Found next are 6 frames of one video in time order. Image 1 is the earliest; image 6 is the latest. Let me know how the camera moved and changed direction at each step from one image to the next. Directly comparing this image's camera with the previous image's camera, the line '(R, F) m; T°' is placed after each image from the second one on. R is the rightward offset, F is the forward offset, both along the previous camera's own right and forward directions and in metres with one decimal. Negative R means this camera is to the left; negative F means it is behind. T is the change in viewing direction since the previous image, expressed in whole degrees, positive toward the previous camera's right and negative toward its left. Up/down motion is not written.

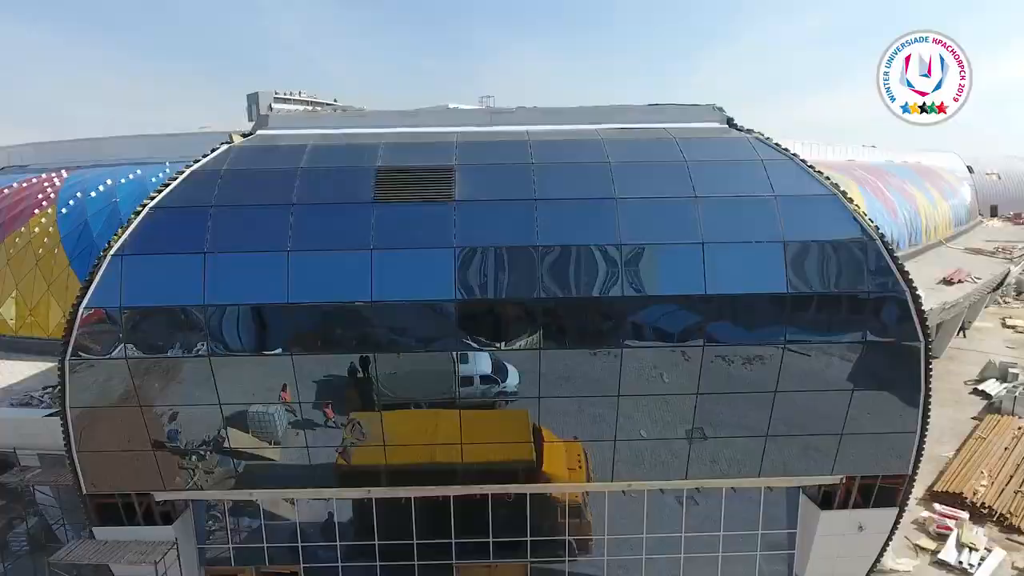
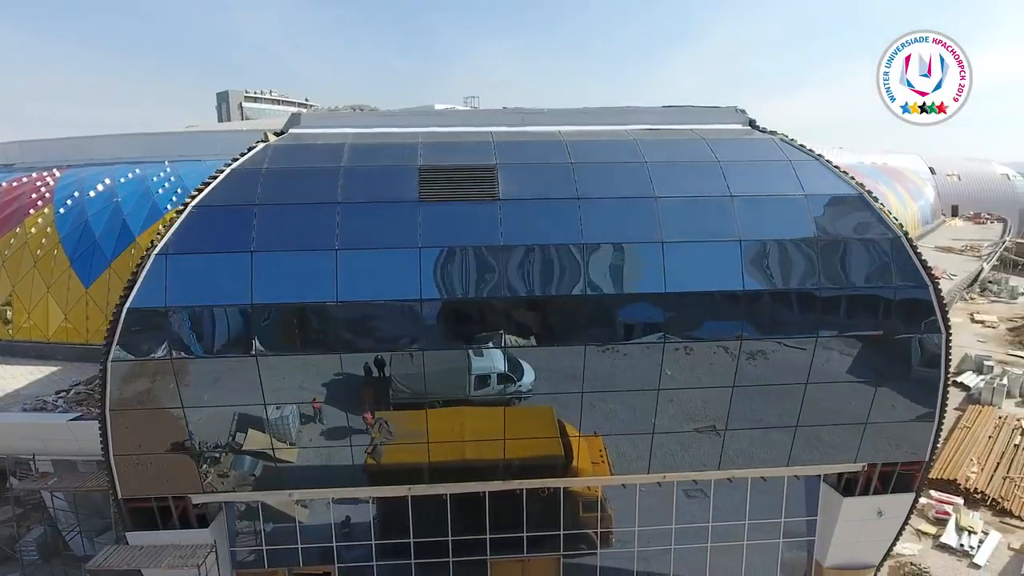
(-1.1, -0.1) m; +2°
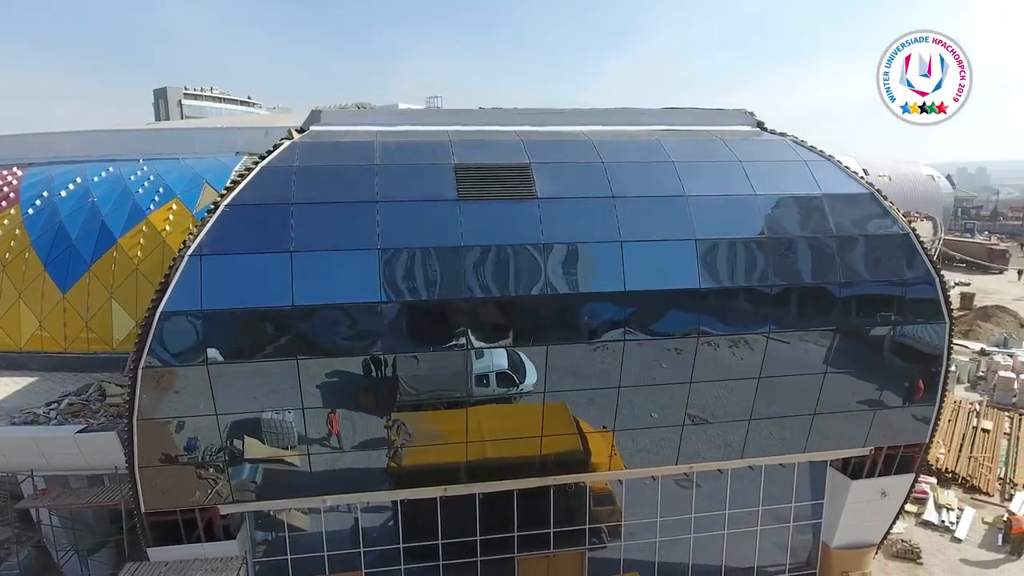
(-1.3, 0.0) m; +5°
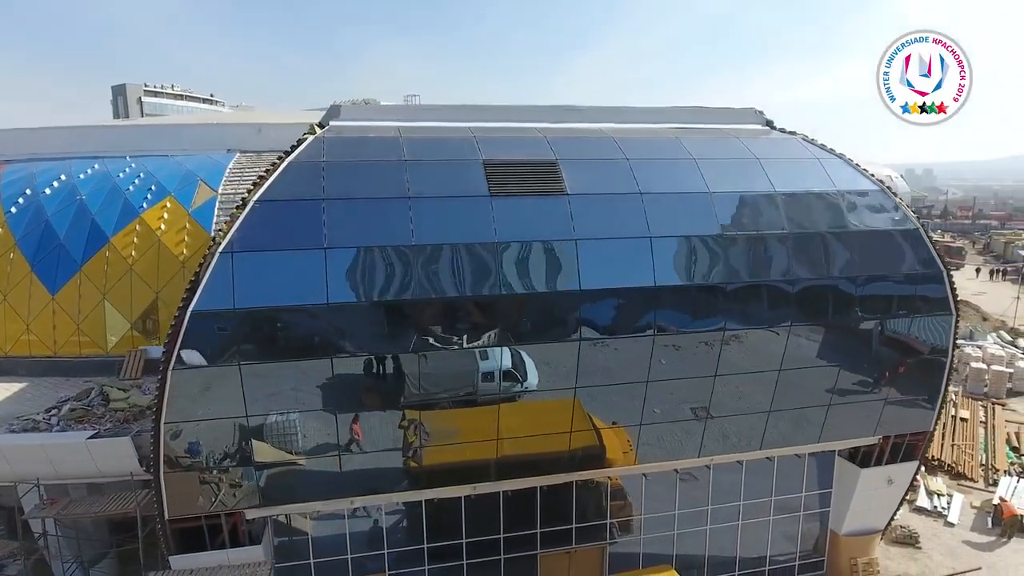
(-0.9, 0.0) m; +3°
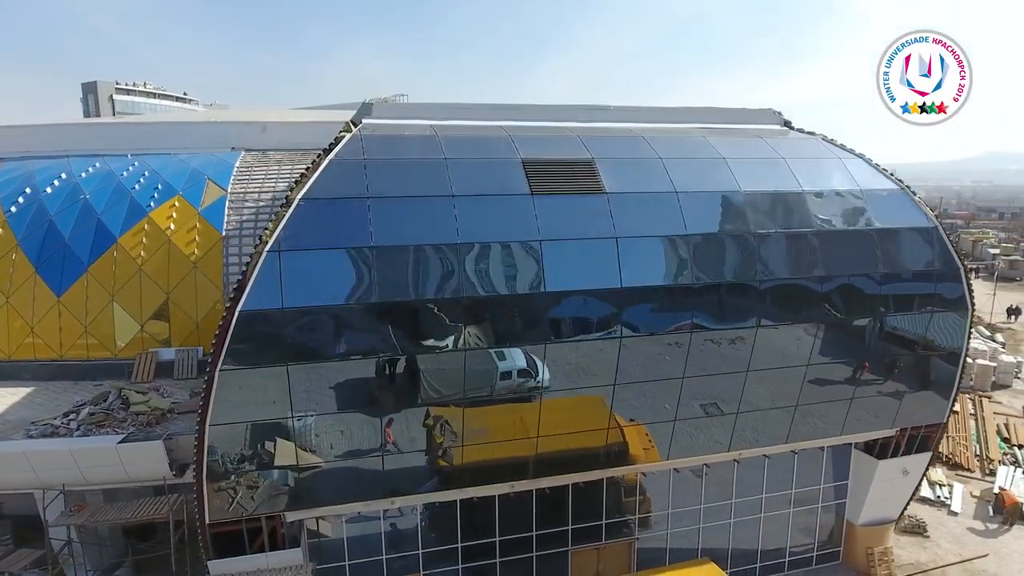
(-1.0, 0.0) m; +2°
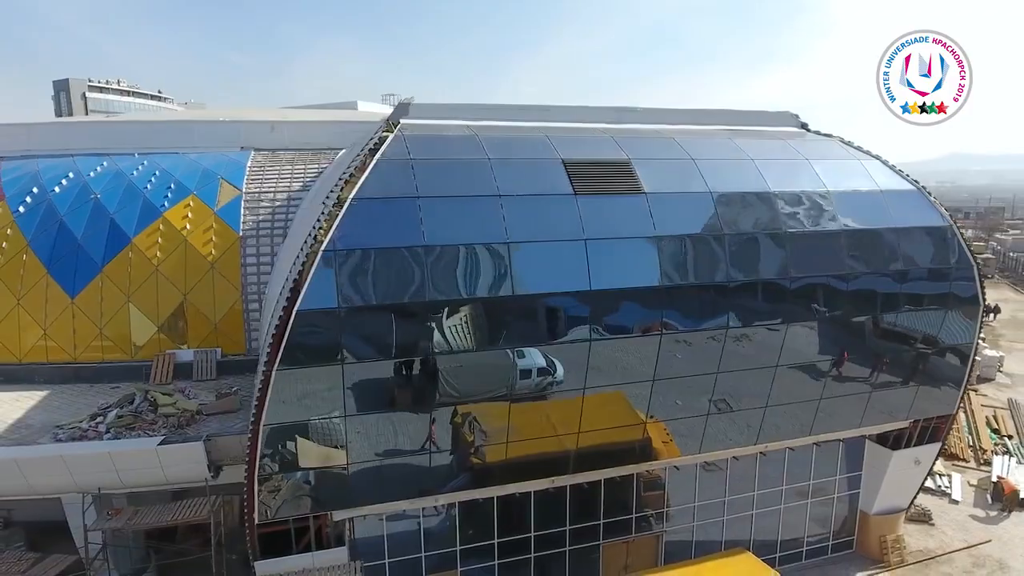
(-1.0, -0.1) m; +2°
